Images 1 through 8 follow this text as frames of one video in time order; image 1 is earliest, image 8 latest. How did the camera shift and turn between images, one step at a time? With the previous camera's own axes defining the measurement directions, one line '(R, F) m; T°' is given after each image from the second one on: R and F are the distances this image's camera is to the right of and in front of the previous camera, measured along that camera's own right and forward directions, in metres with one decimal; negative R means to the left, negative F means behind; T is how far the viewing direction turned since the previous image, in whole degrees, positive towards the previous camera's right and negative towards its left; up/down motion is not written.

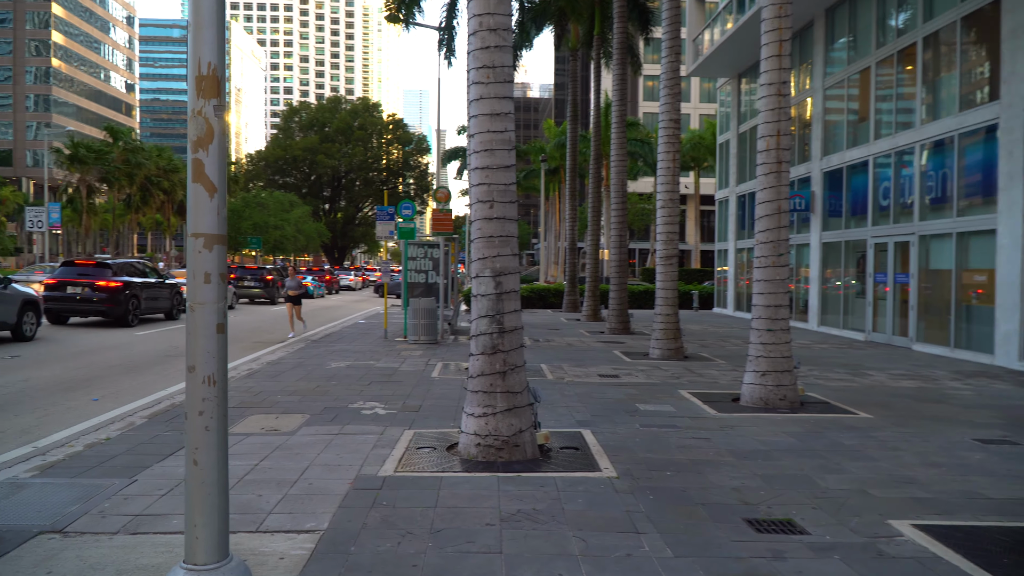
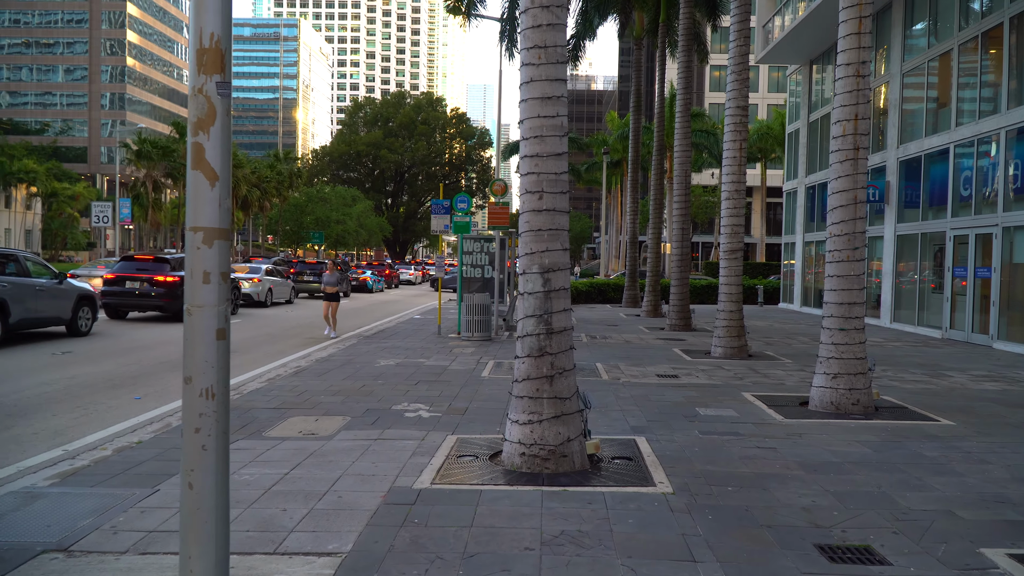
(+0.1, +0.5) m; -4°
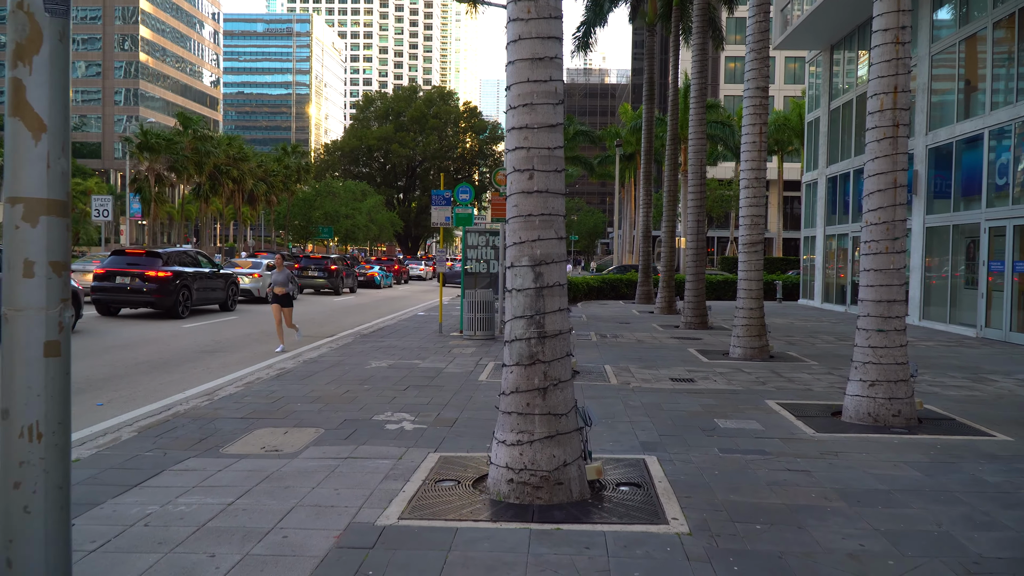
(+0.2, +0.9) m; -1°
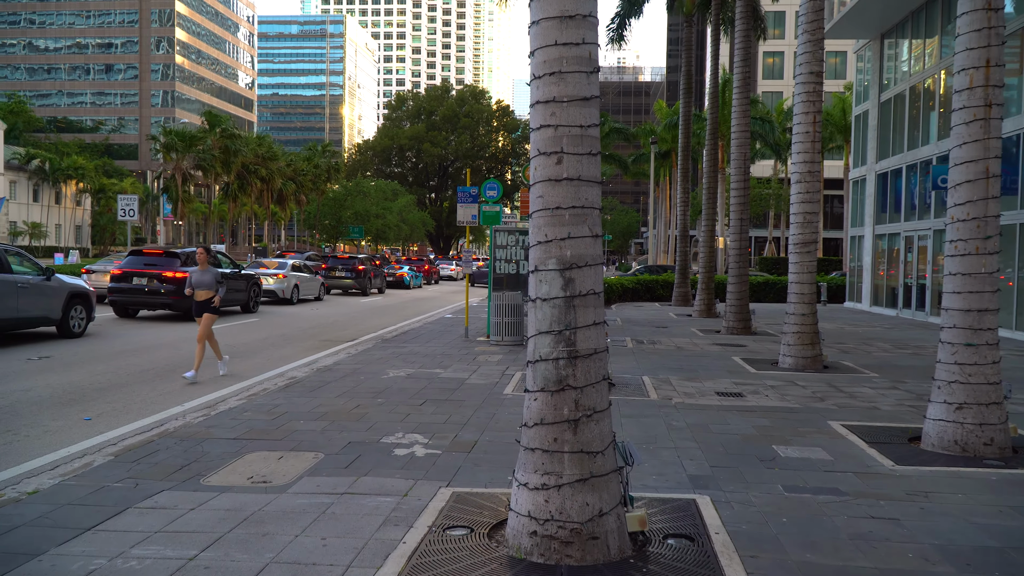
(0.0, +0.9) m; -2°
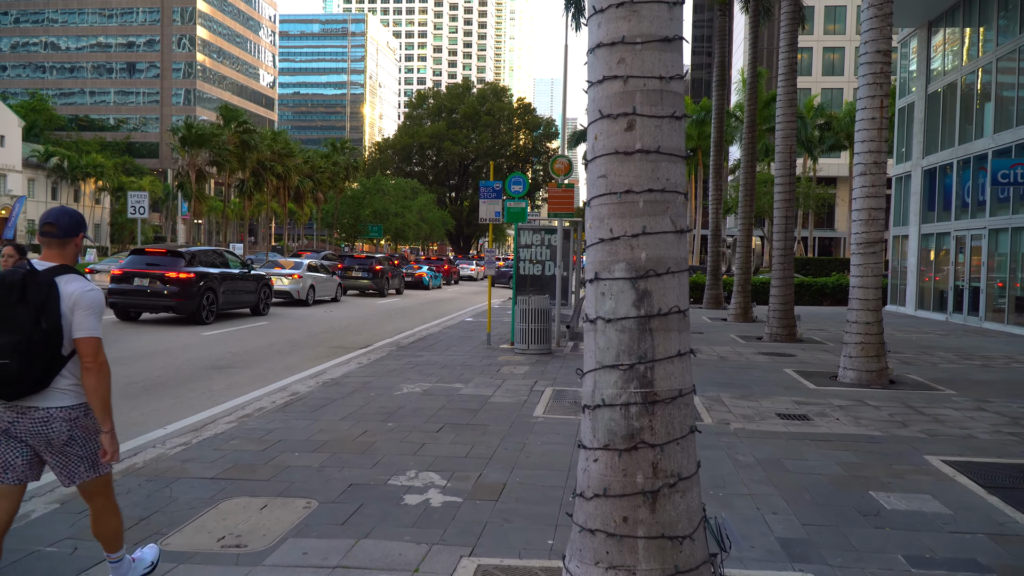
(-0.1, +1.2) m; -1°
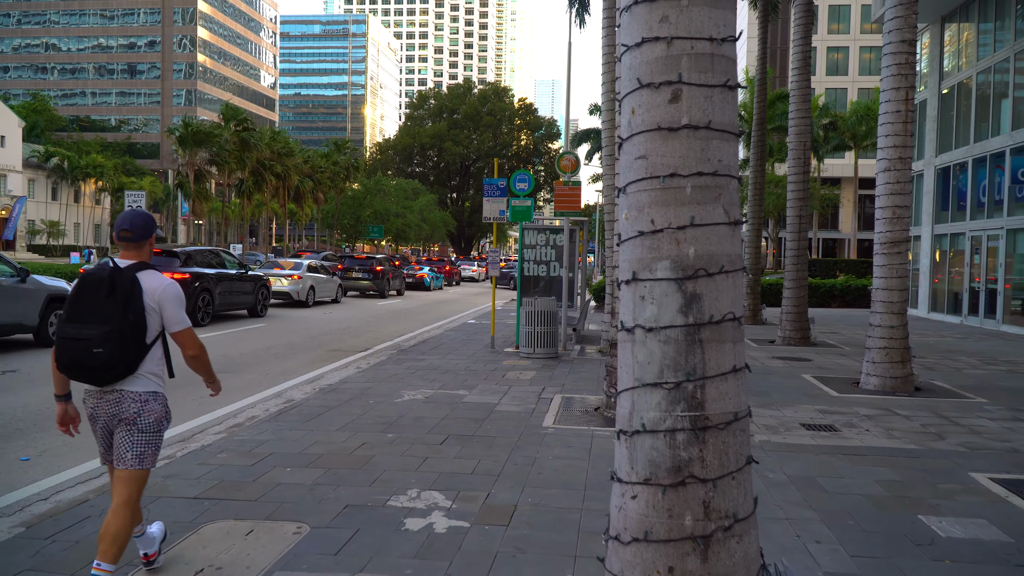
(-0.1, +0.5) m; 0°
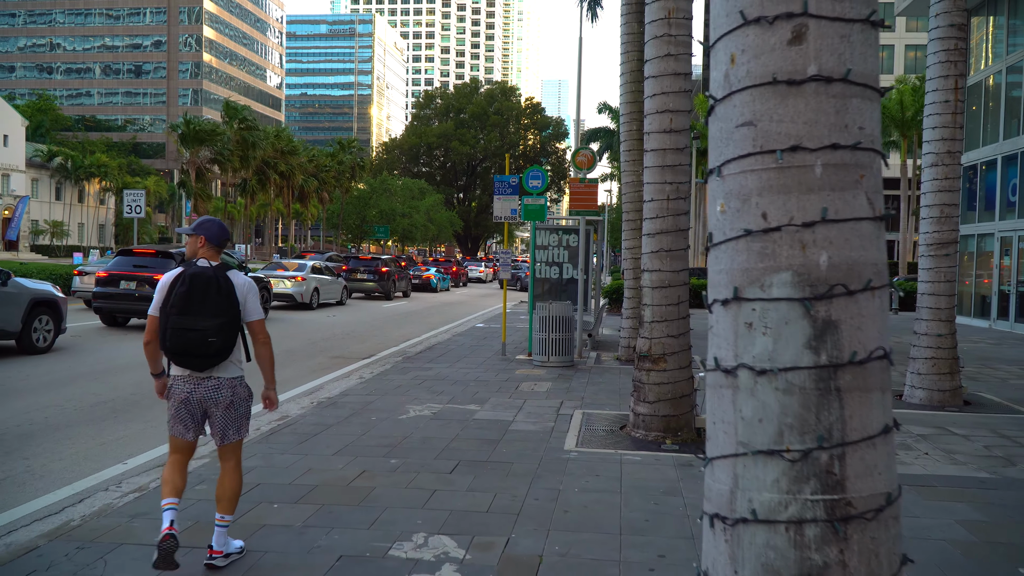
(-0.1, +0.8) m; 0°
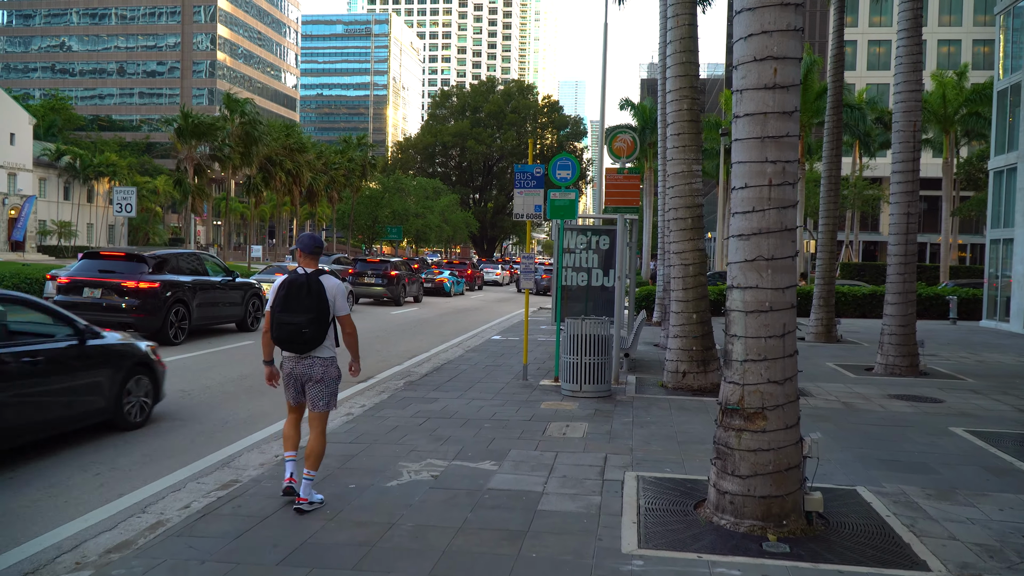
(-0.1, +2.1) m; -1°
